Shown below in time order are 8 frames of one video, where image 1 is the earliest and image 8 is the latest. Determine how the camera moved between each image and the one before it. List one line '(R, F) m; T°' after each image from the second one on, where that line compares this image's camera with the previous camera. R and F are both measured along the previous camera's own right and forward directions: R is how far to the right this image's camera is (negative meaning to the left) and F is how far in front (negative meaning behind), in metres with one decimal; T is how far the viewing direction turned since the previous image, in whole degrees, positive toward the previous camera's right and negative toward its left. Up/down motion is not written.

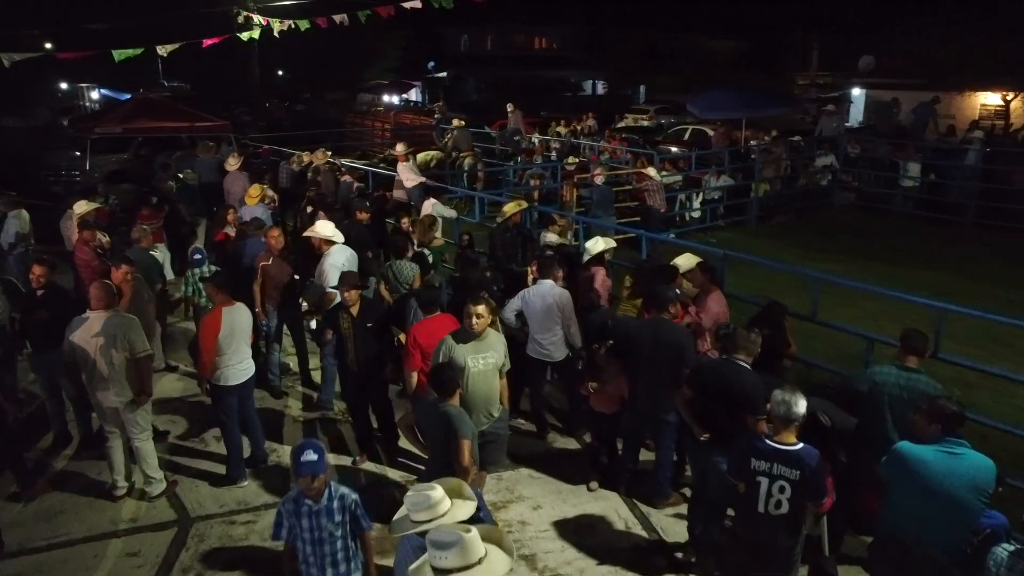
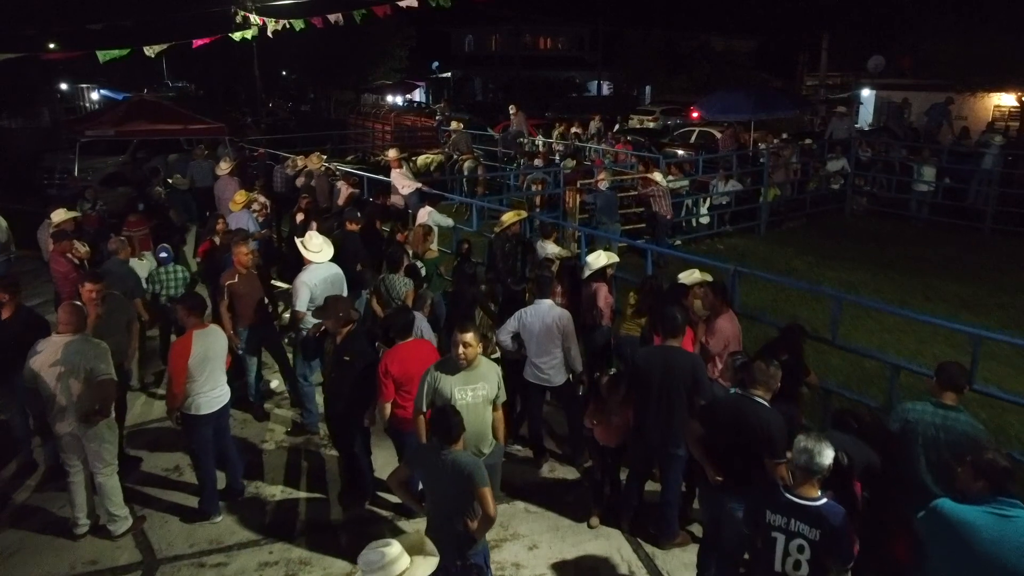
(+0.1, +0.5) m; 0°
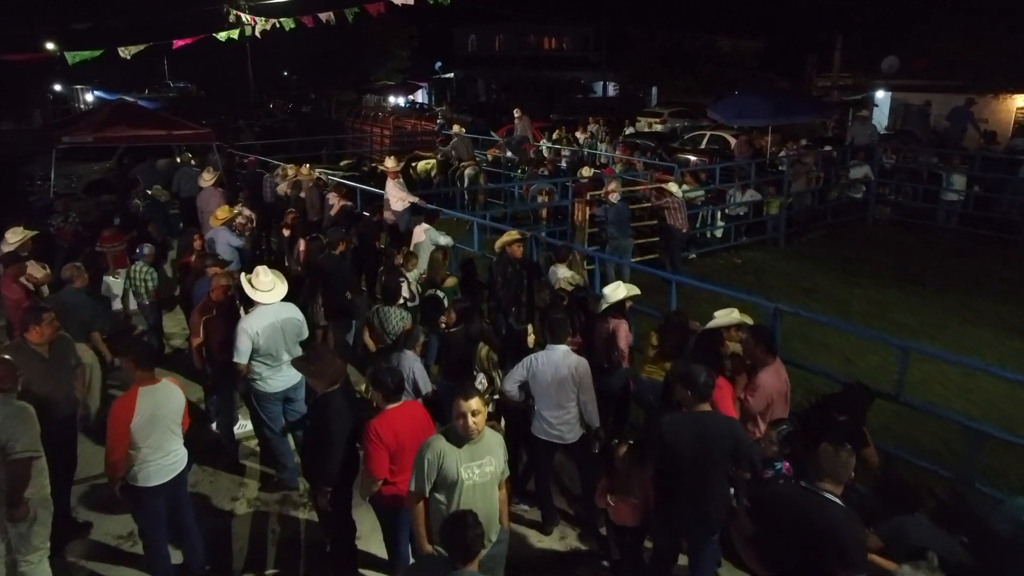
(0.0, +0.9) m; 0°
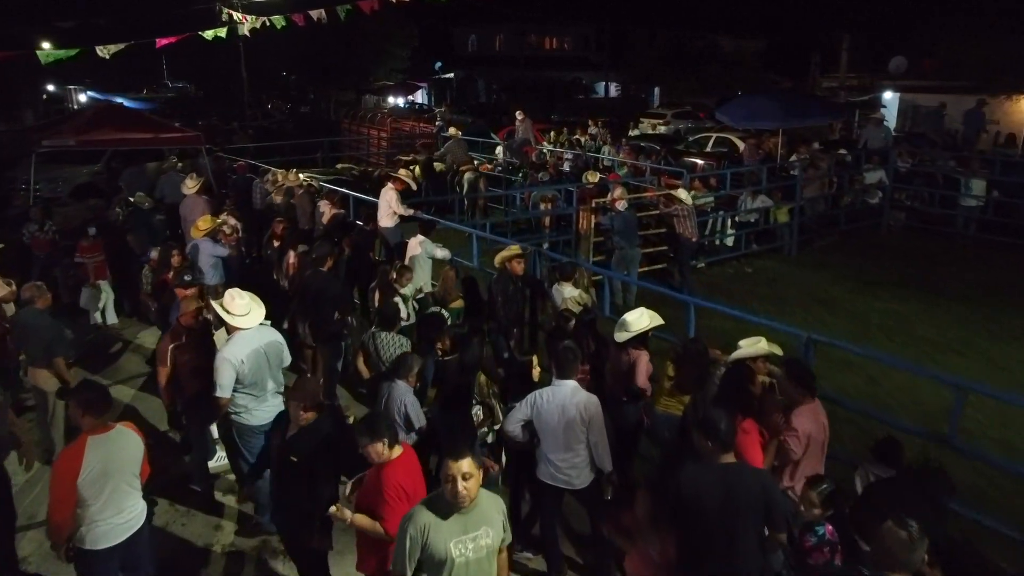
(0.0, +0.6) m; 0°
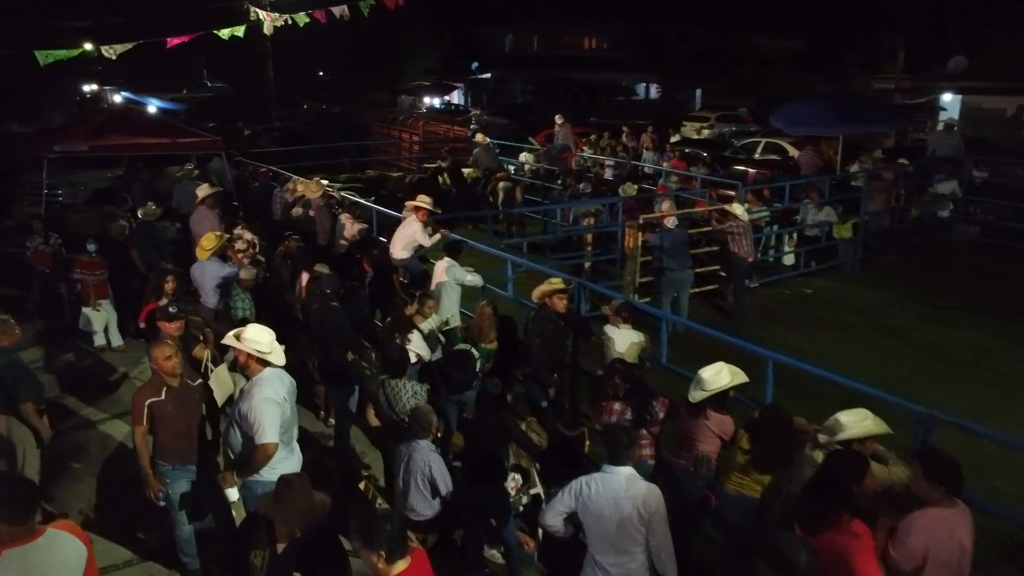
(0.0, +1.0) m; -2°
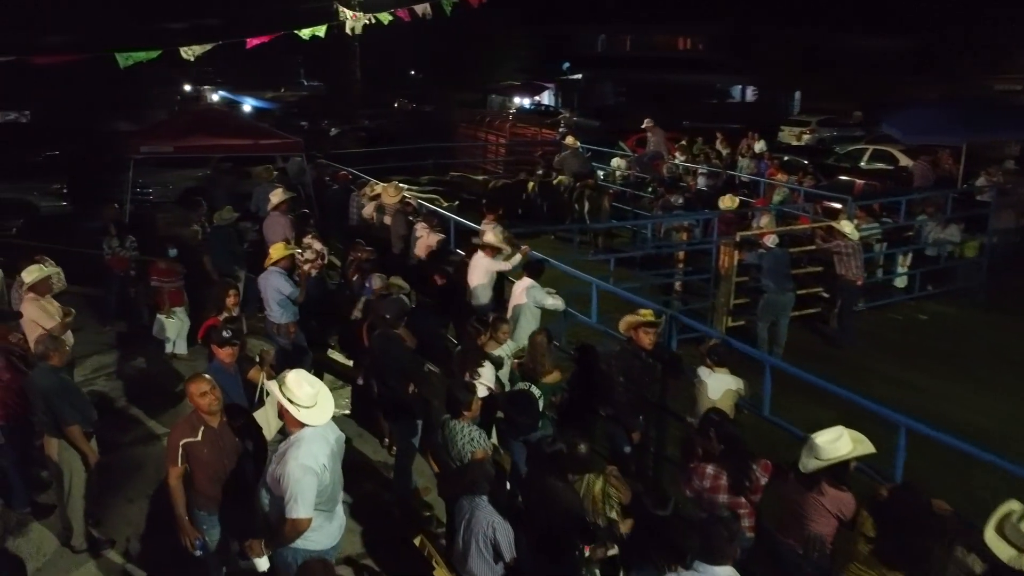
(0.0, +0.6) m; -6°
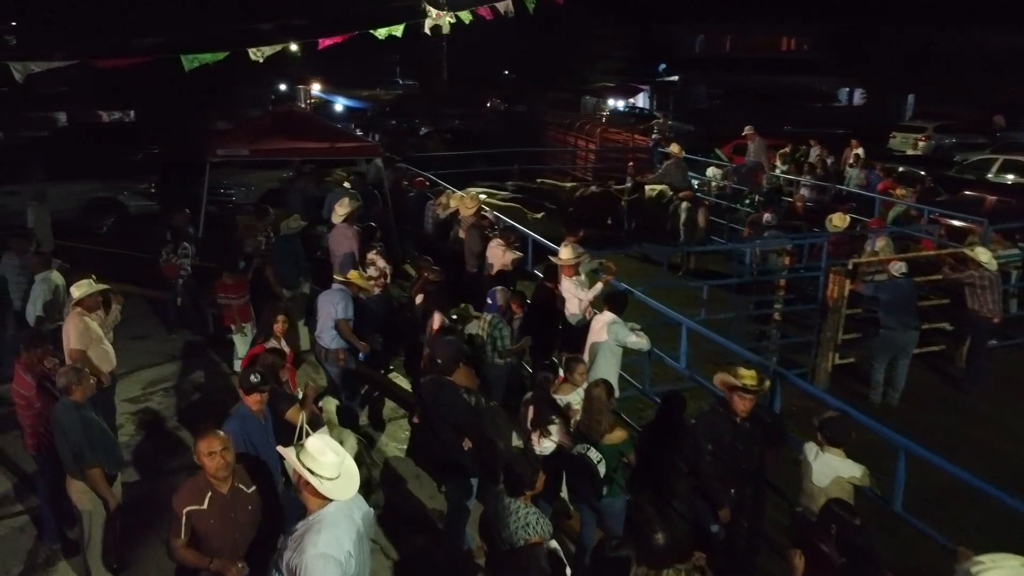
(+0.1, +0.8) m; -6°
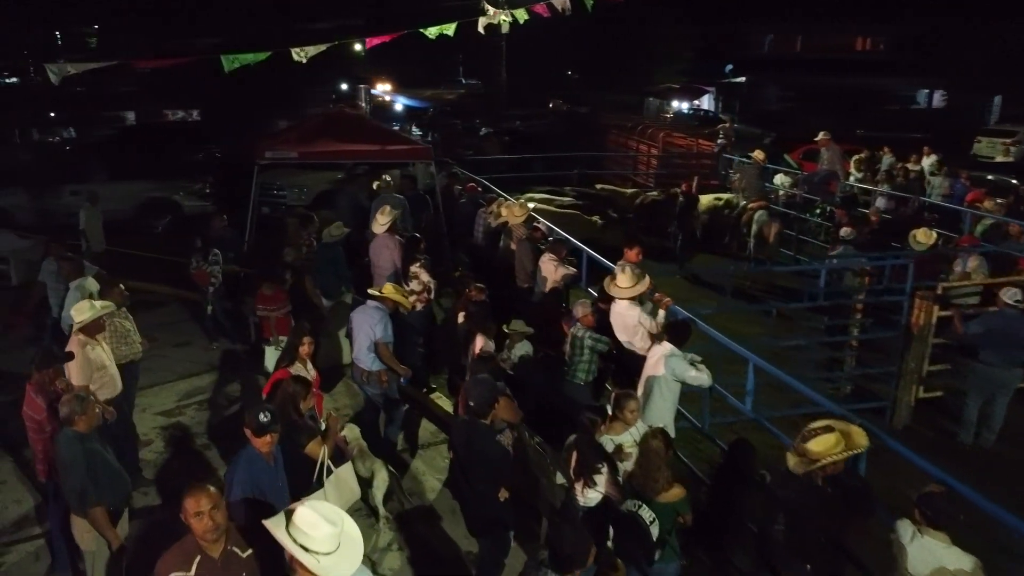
(+0.1, +0.6) m; -4°
